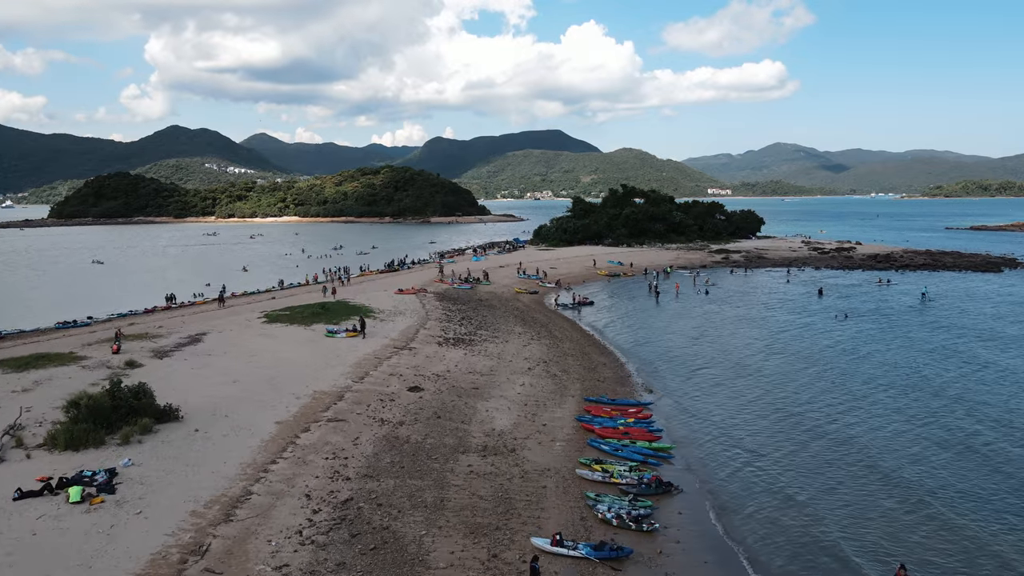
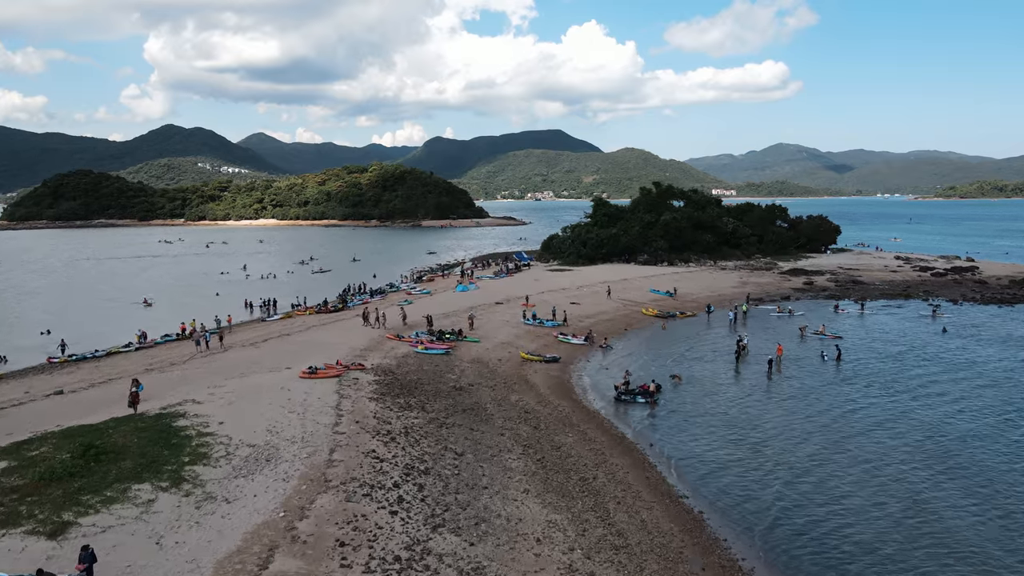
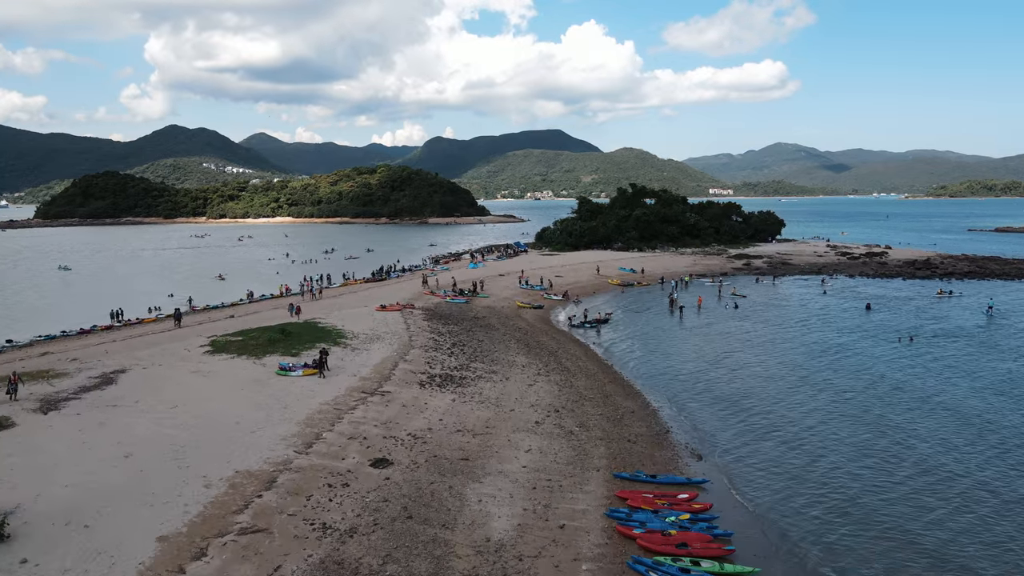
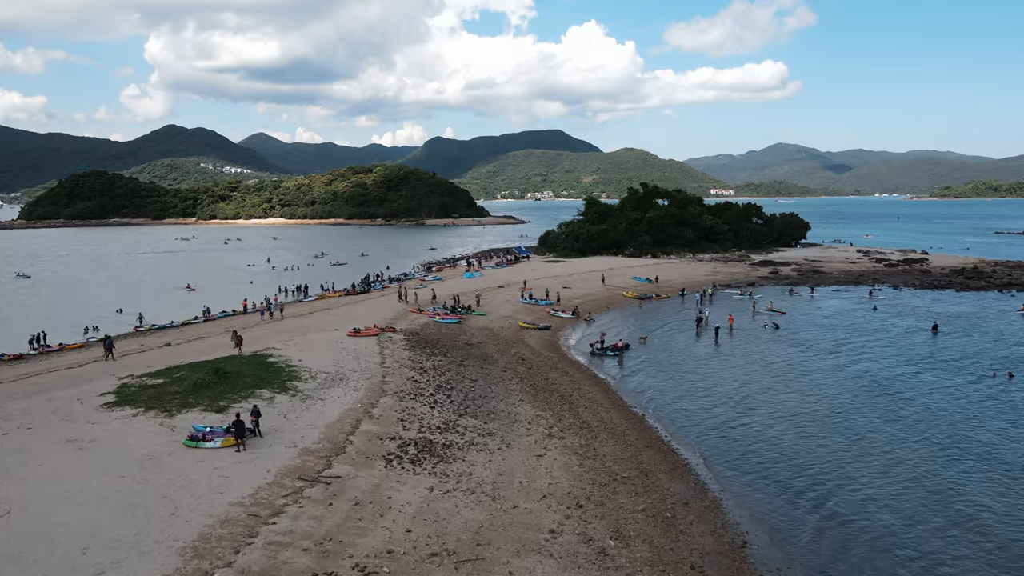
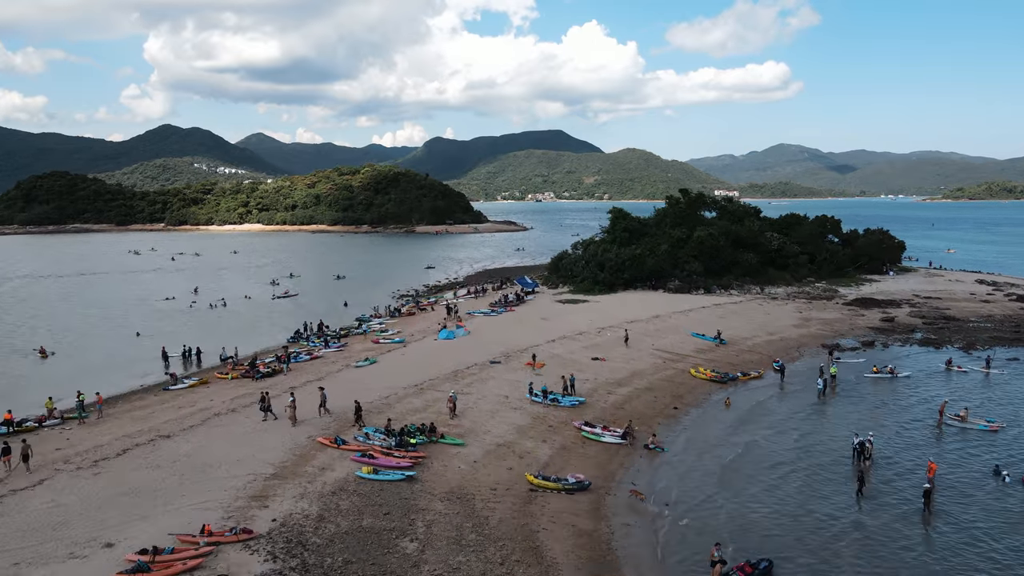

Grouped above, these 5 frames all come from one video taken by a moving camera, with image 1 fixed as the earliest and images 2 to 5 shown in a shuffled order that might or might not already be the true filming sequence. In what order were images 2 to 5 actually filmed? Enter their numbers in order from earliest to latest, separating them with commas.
3, 4, 2, 5
